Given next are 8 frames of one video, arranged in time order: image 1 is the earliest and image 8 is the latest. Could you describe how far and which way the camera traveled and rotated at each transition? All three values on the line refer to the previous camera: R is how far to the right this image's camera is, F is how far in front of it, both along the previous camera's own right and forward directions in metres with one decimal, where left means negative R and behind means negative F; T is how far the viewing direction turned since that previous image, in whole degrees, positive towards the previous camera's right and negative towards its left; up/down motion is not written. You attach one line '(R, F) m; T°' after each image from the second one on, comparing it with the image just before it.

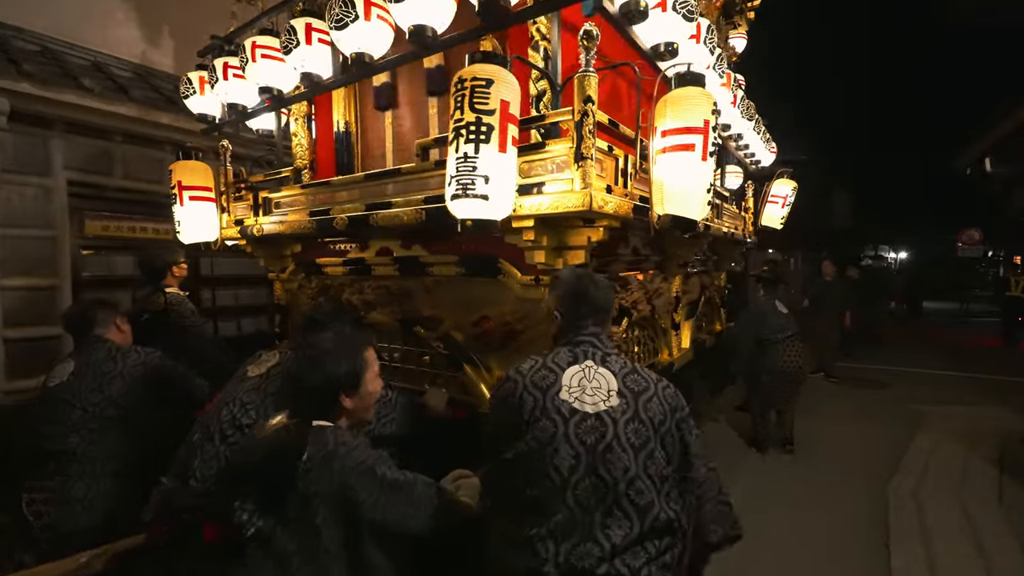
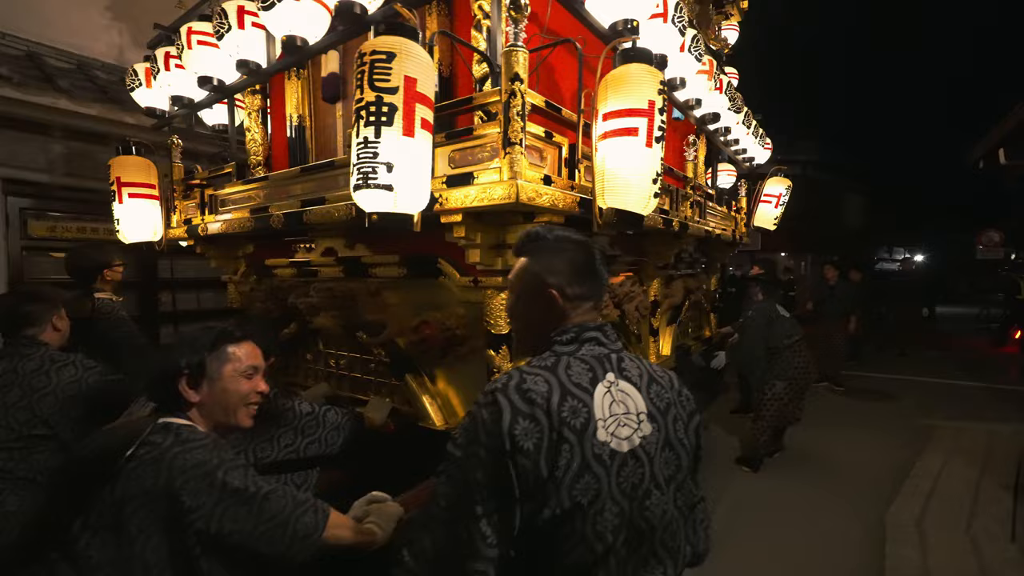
(+0.4, +0.3) m; -1°
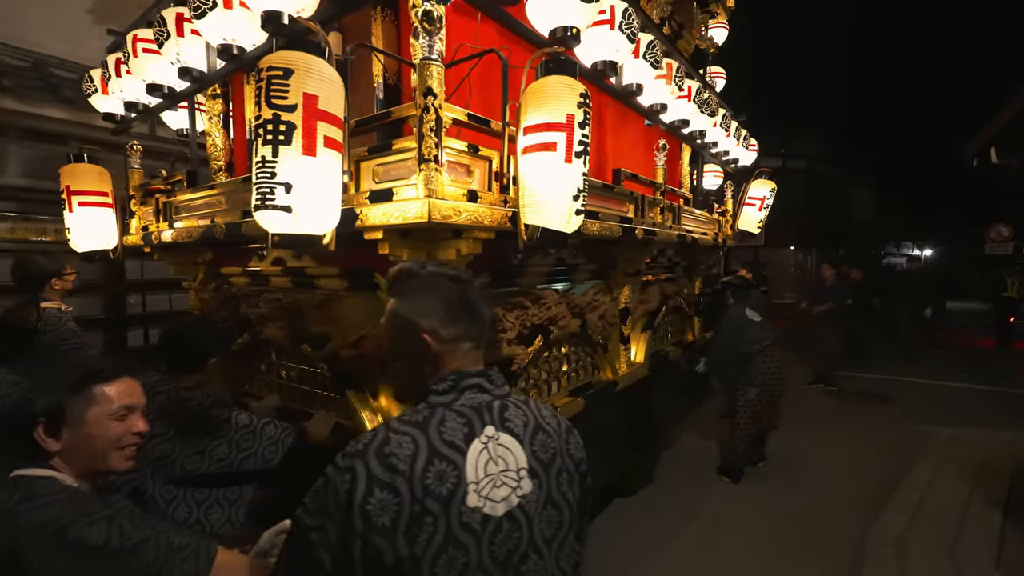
(+0.4, +0.1) m; -1°
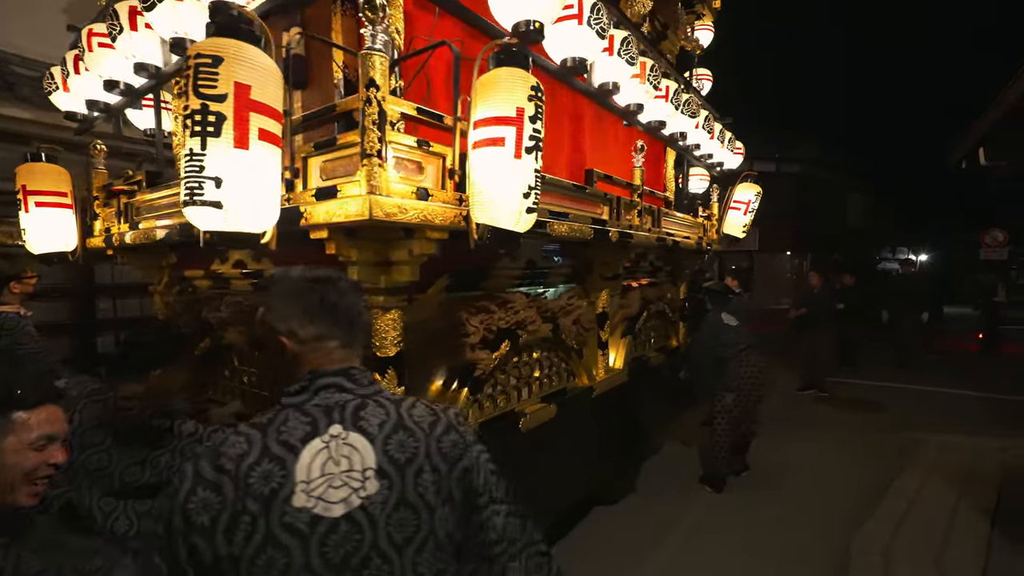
(+0.2, +0.1) m; 0°
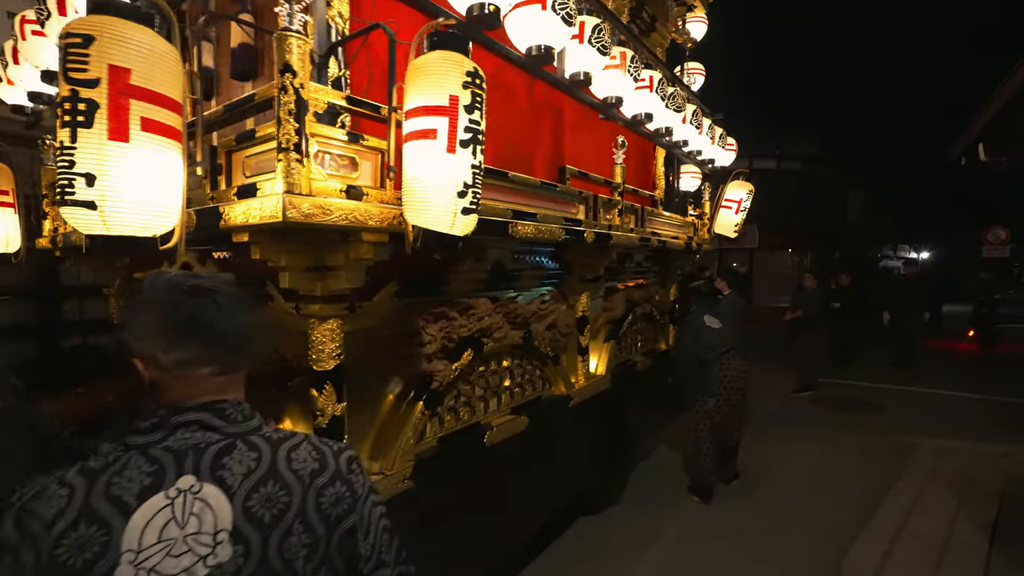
(+0.3, +0.2) m; 0°
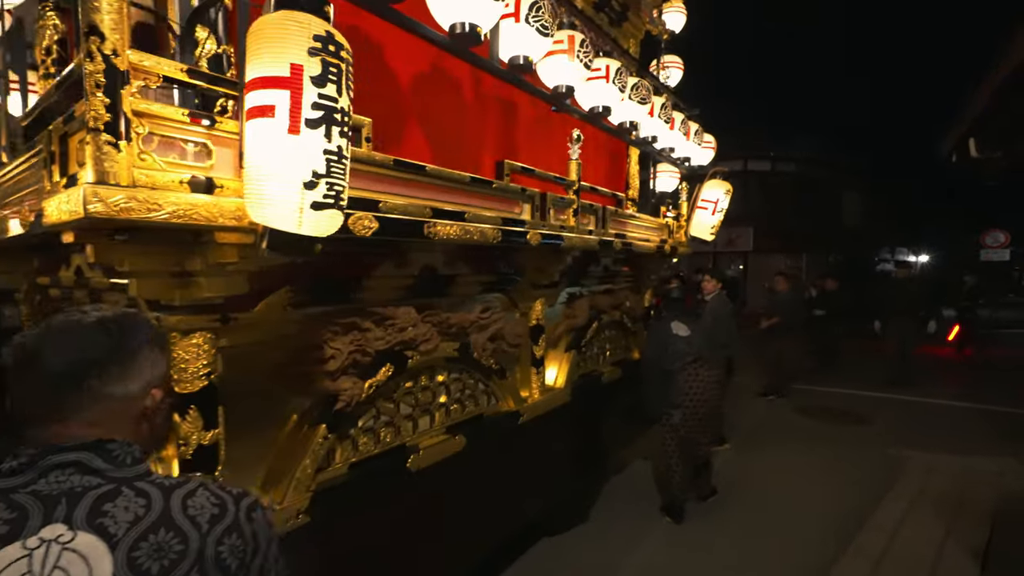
(+0.4, +0.3) m; 0°
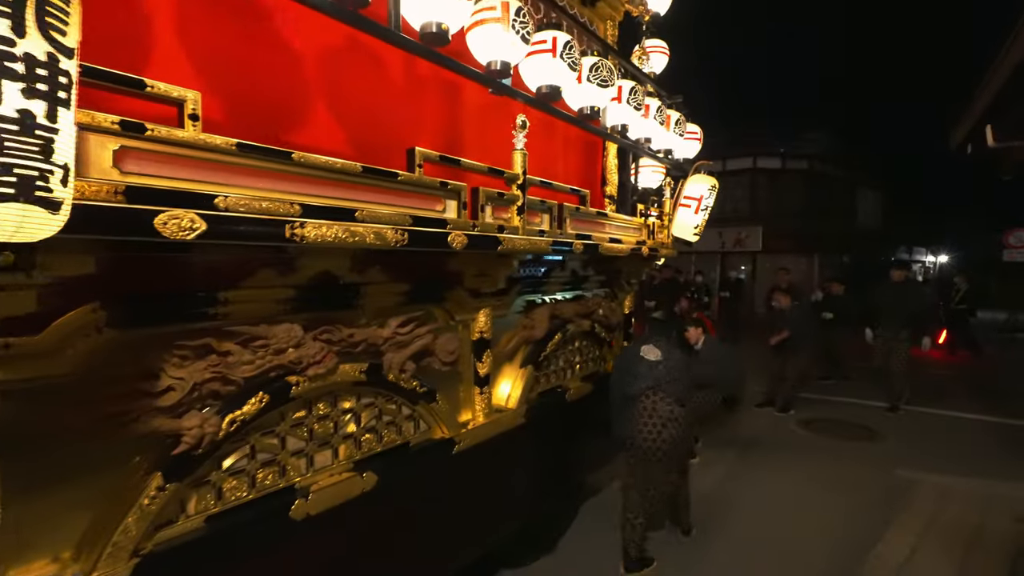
(+0.5, +0.5) m; -1°
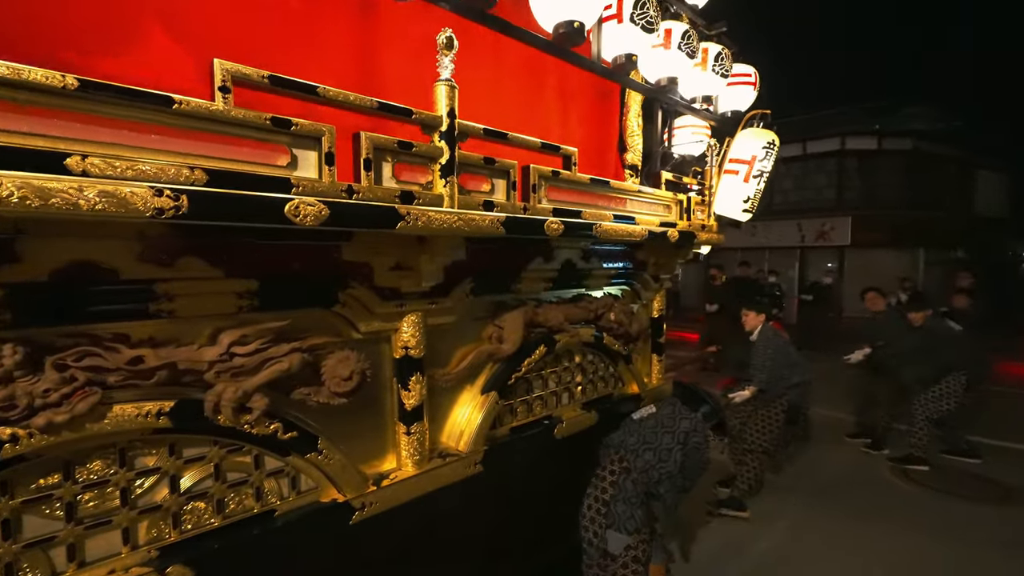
(+0.7, +1.2) m; -8°
